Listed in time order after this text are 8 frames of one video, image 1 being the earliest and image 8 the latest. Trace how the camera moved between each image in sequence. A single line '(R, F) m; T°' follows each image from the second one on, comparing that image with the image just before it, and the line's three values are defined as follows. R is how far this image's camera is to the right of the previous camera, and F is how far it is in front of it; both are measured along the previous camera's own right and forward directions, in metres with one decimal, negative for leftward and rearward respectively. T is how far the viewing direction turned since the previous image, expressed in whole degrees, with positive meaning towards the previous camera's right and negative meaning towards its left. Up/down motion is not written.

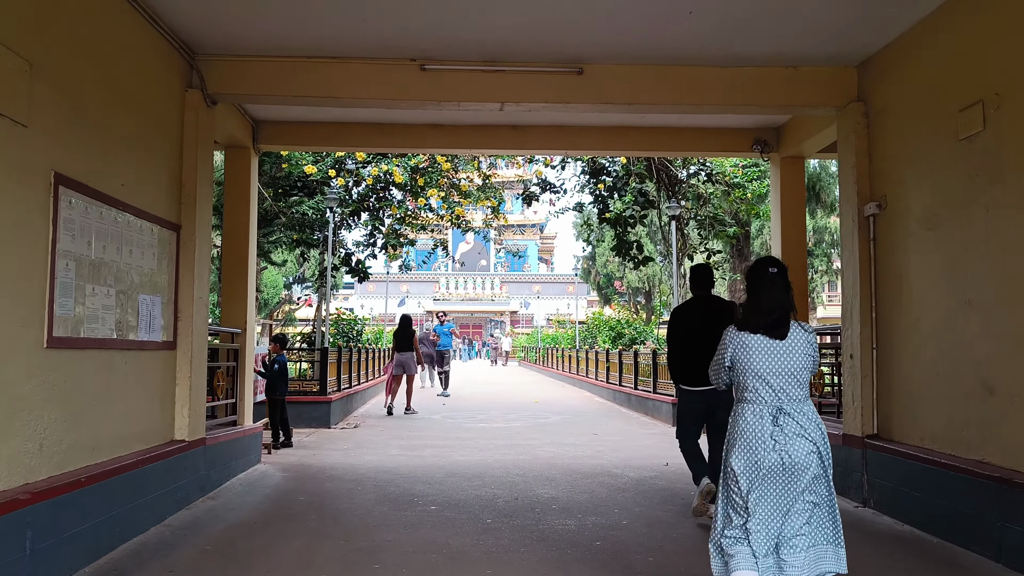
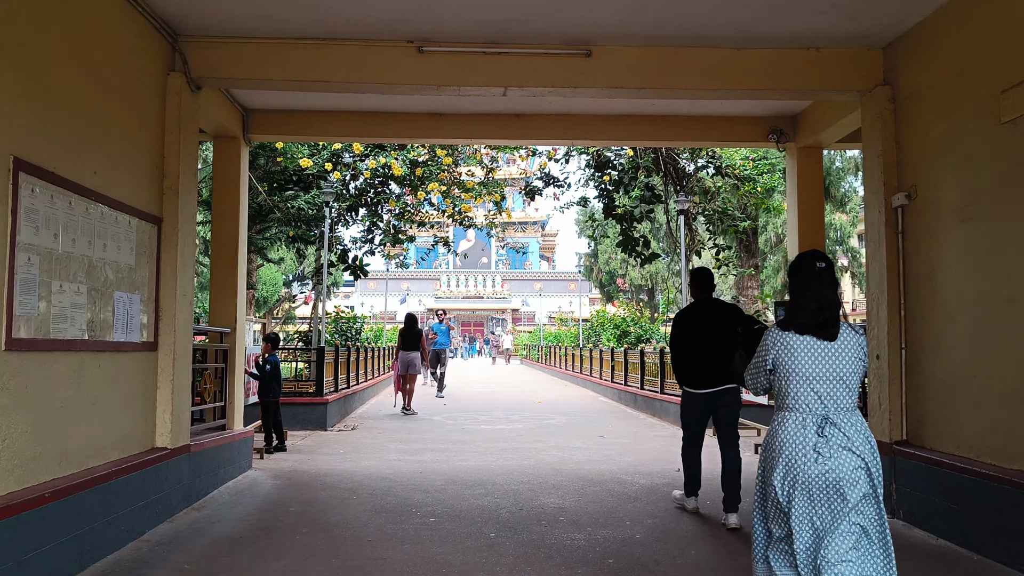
(0.0, +0.4) m; 0°
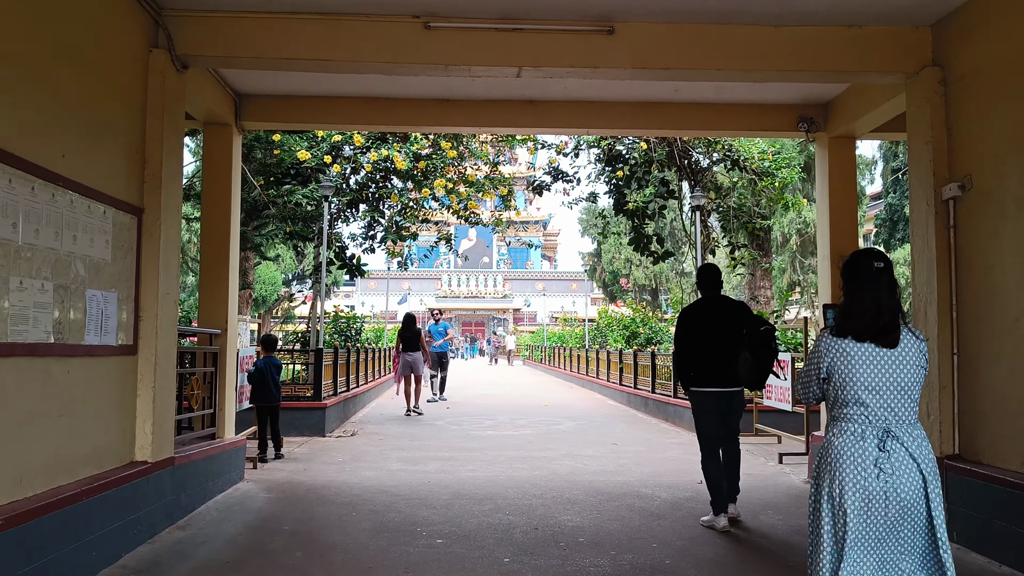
(-0.1, +0.5) m; 0°
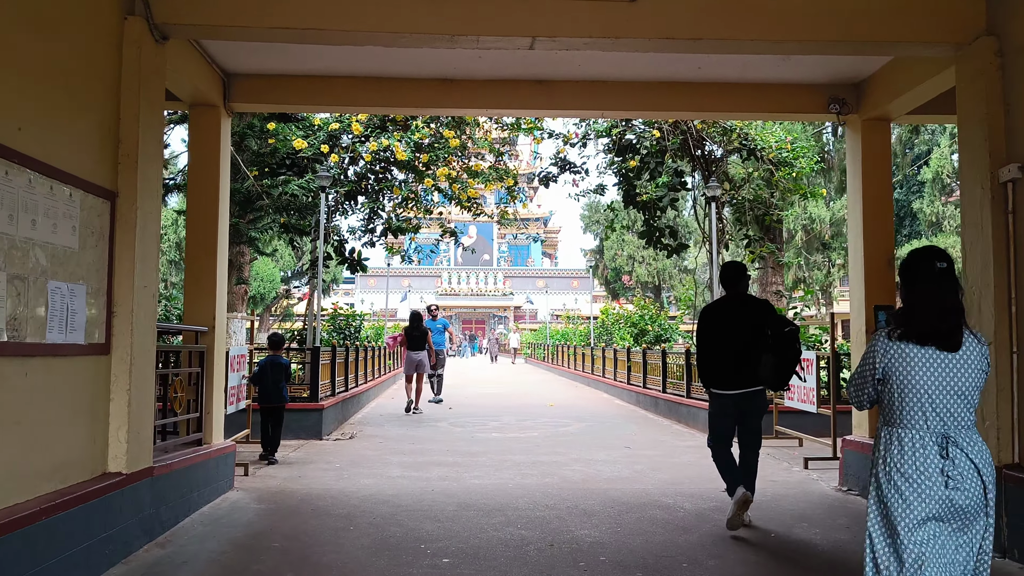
(-0.1, +0.5) m; 0°
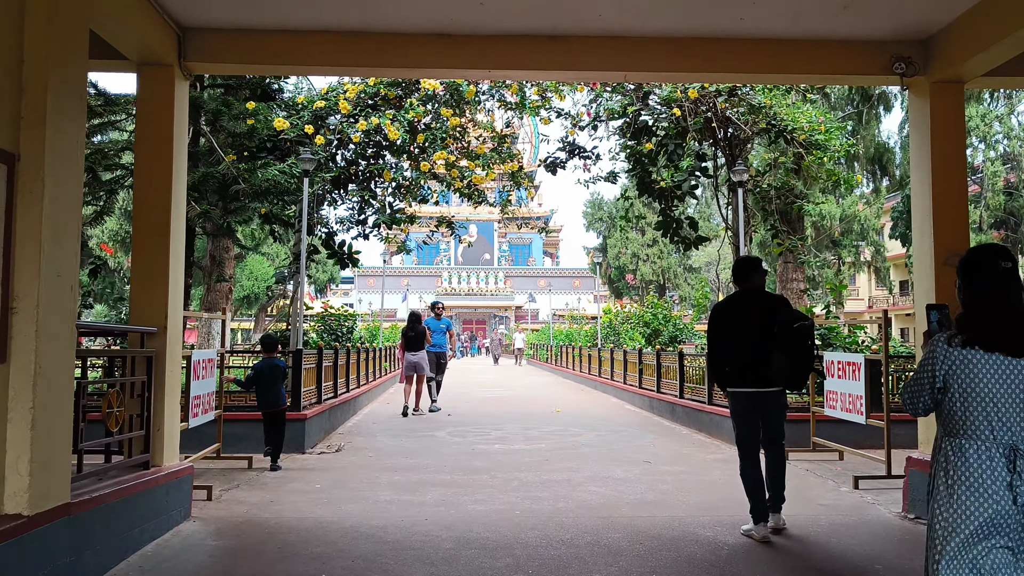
(0.0, +0.9) m; 0°
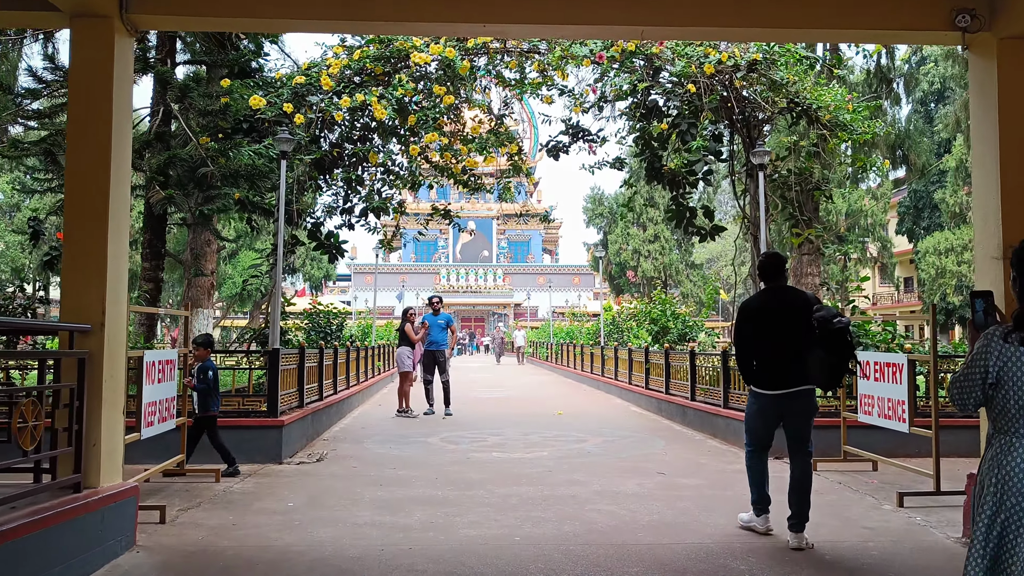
(0.0, +0.7) m; 0°
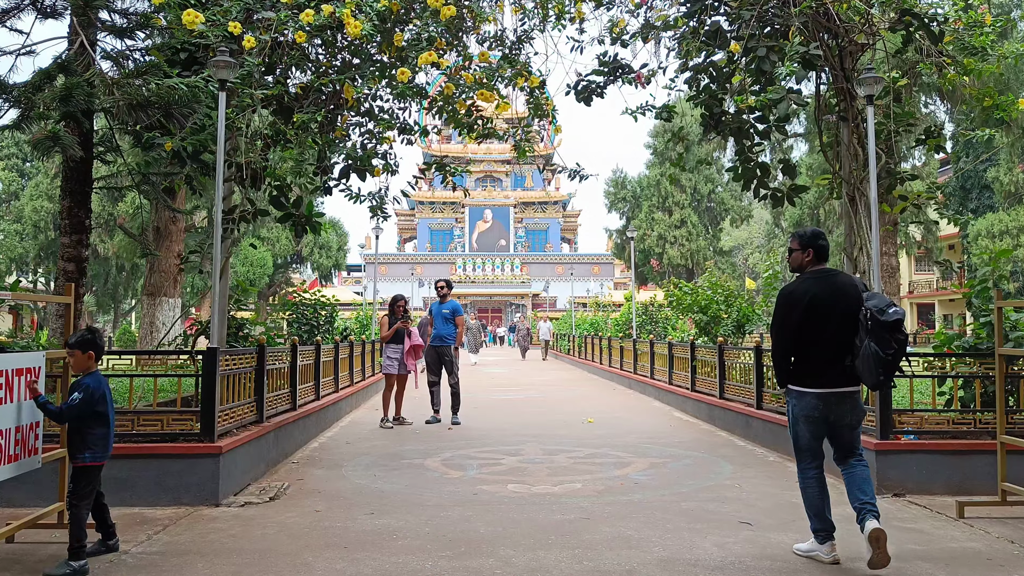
(0.0, +2.0) m; -1°
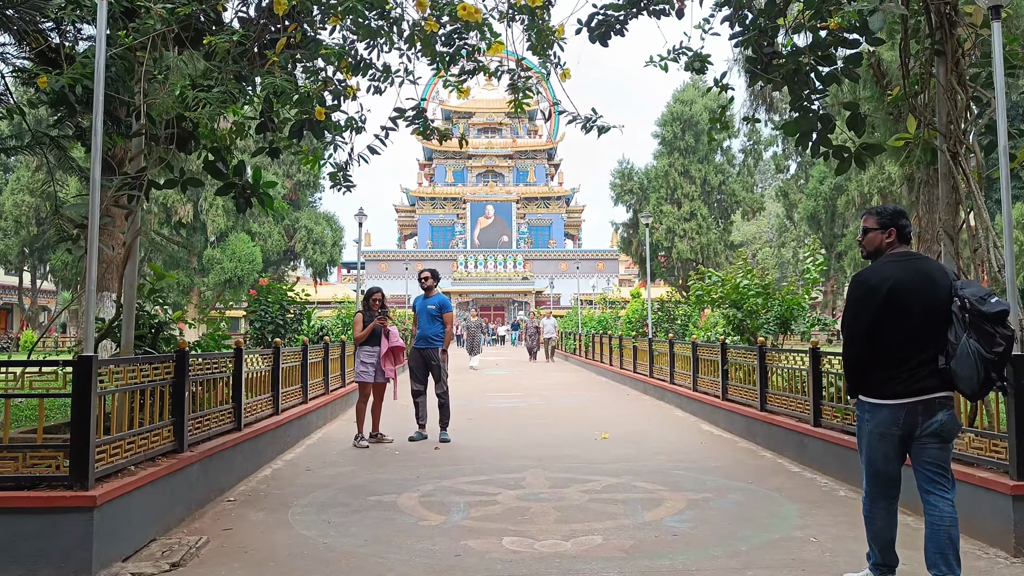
(0.0, +1.5) m; 0°
